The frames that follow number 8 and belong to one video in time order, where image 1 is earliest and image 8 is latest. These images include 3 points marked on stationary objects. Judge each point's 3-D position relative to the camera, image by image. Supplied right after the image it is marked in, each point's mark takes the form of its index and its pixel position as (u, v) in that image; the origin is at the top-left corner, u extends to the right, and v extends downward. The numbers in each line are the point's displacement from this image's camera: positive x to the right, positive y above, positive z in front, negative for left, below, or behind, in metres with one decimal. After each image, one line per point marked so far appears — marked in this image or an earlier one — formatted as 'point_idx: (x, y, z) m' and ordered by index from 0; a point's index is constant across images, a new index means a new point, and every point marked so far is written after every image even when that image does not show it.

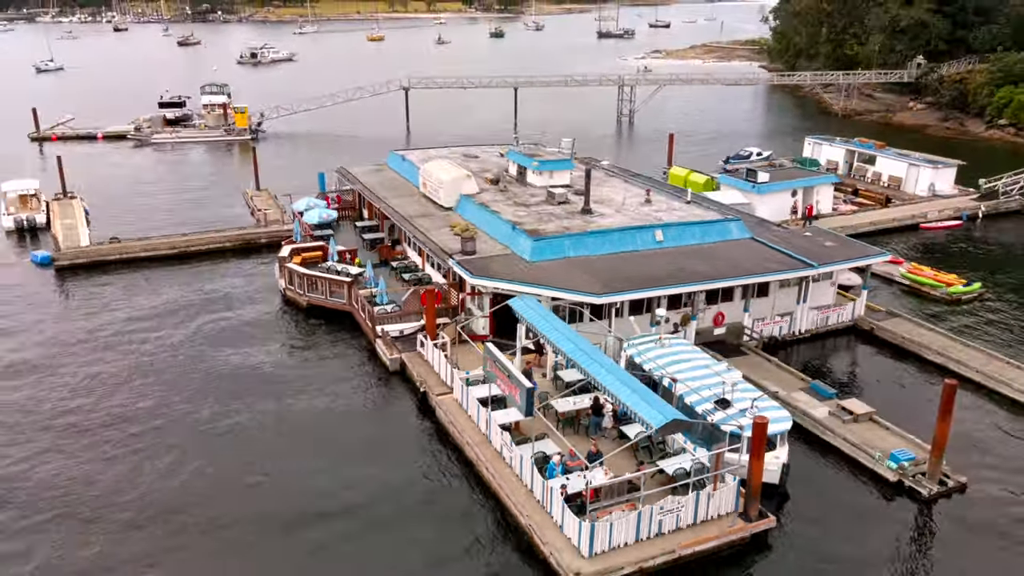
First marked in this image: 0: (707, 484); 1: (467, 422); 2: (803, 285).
0: (+2.4, -2.3, +10.7) m
1: (-0.6, -1.9, +12.8) m
2: (+5.4, 0.0, +15.7) m
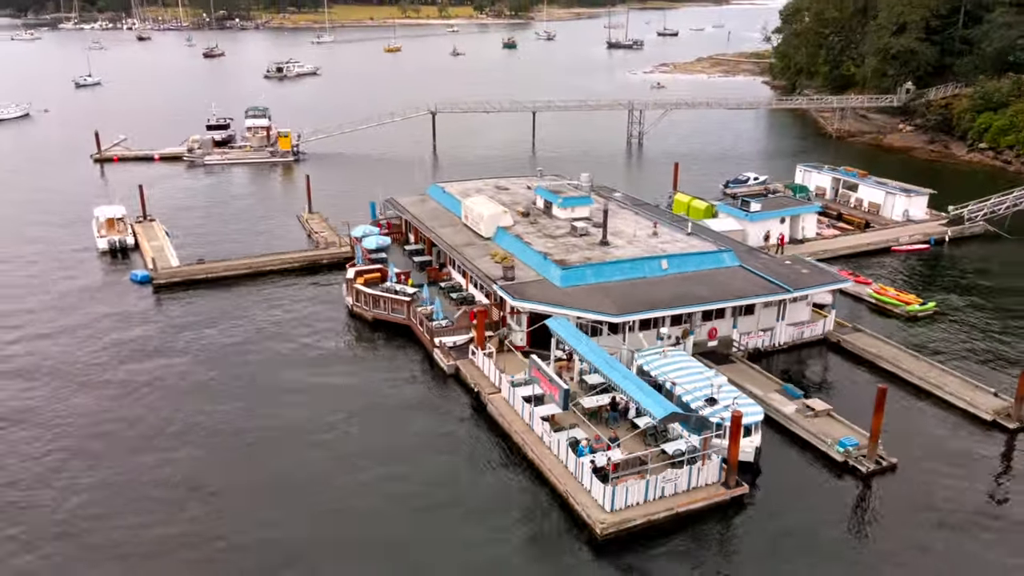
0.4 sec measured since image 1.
0: (+3.1, -2.7, +14.1) m
1: (+0.1, -2.3, +16.2) m
2: (+6.1, -0.4, +19.0) m
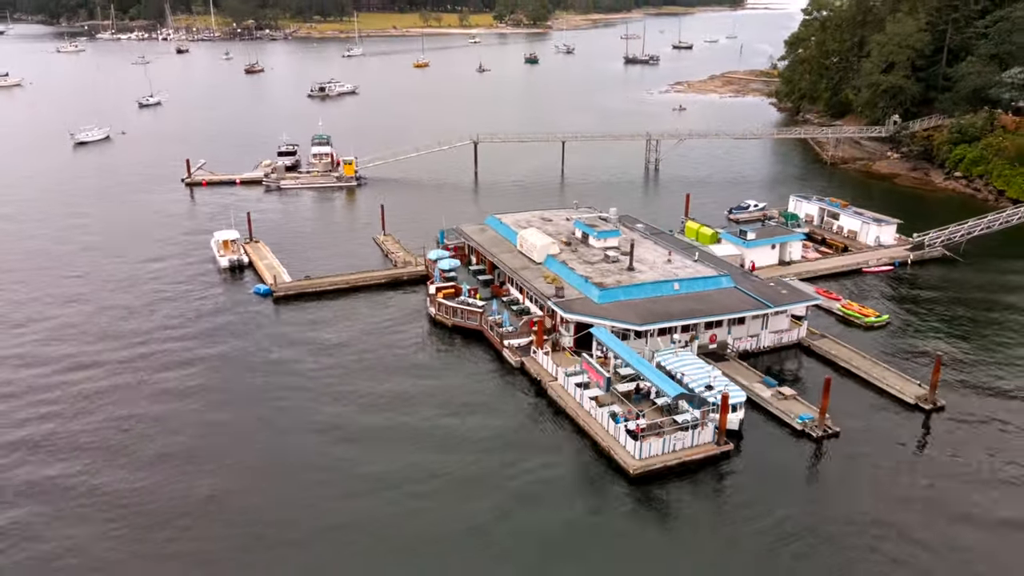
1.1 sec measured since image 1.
0: (+4.4, -3.2, +20.1) m
1: (+1.5, -2.8, +22.3) m
2: (+7.6, -0.9, +25.0) m
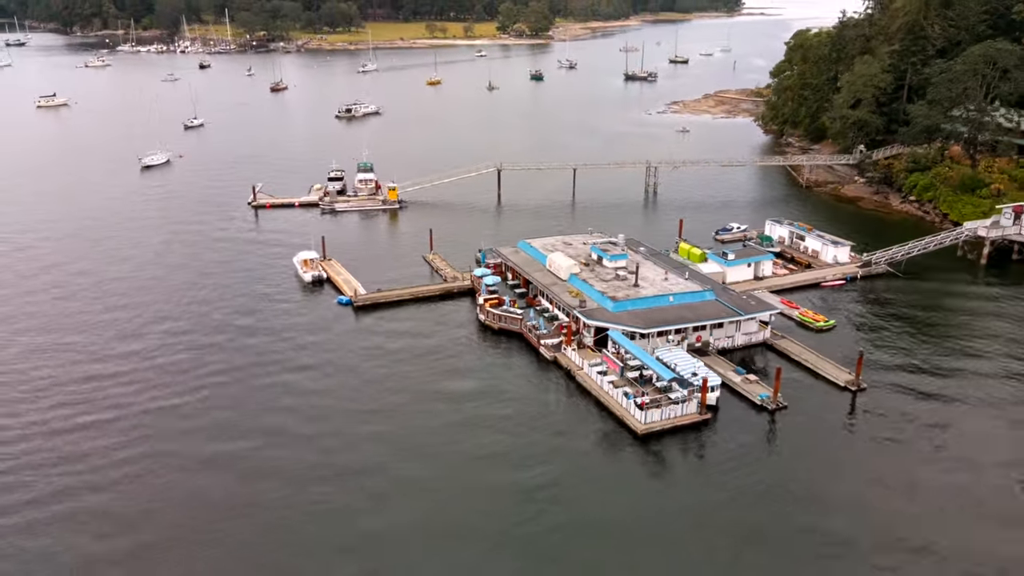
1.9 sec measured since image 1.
0: (+5.8, -3.7, +27.9) m
1: (+2.8, -3.3, +30.1) m
2: (+8.9, -1.4, +32.8) m
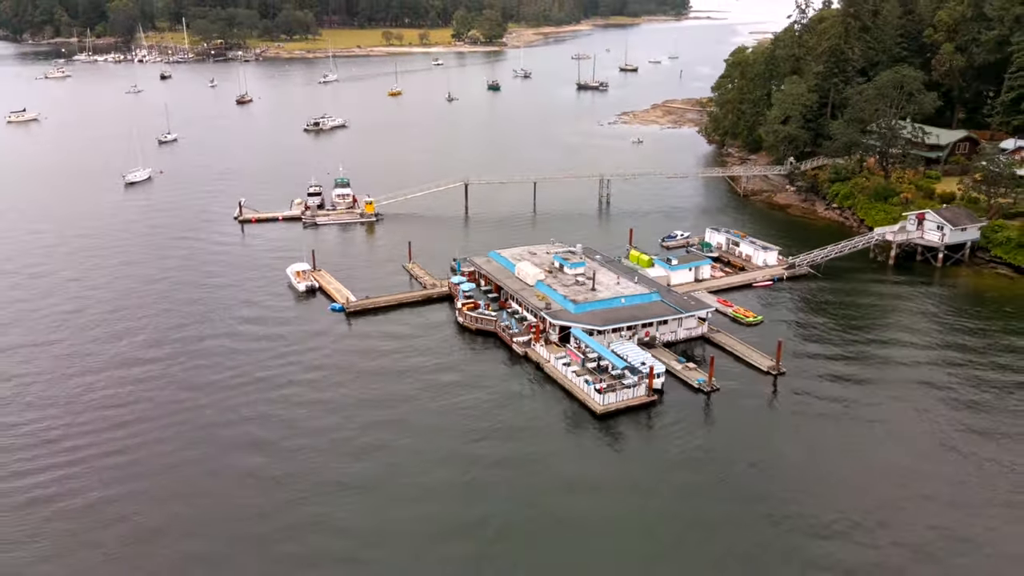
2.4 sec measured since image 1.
0: (+5.0, -3.9, +33.5) m
1: (+1.9, -3.5, +35.6) m
2: (+7.8, -1.5, +38.6) m
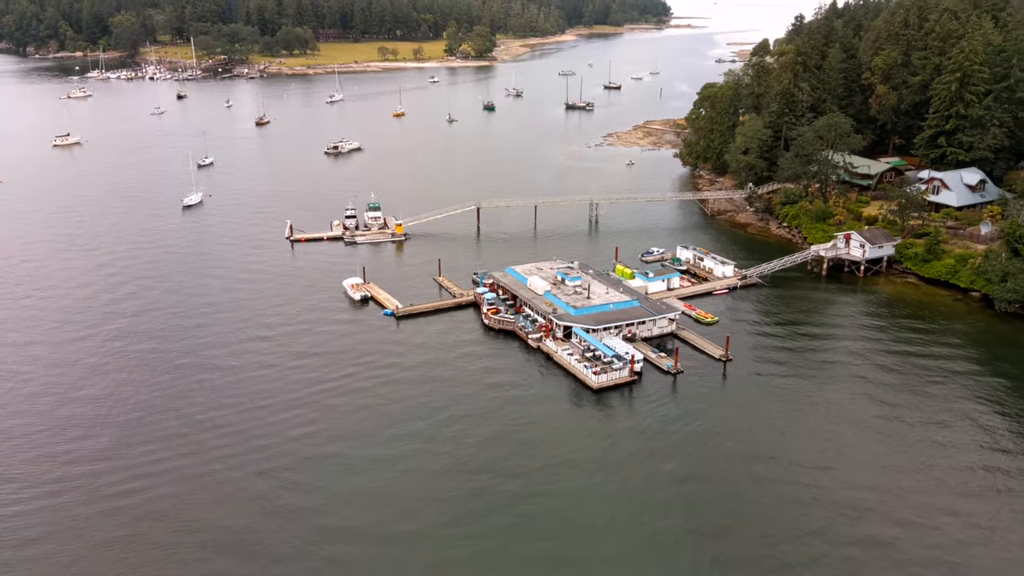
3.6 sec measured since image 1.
0: (+6.0, -4.4, +45.6) m
1: (+2.9, -4.0, +47.6) m
2: (+8.7, -2.0, +50.7) m
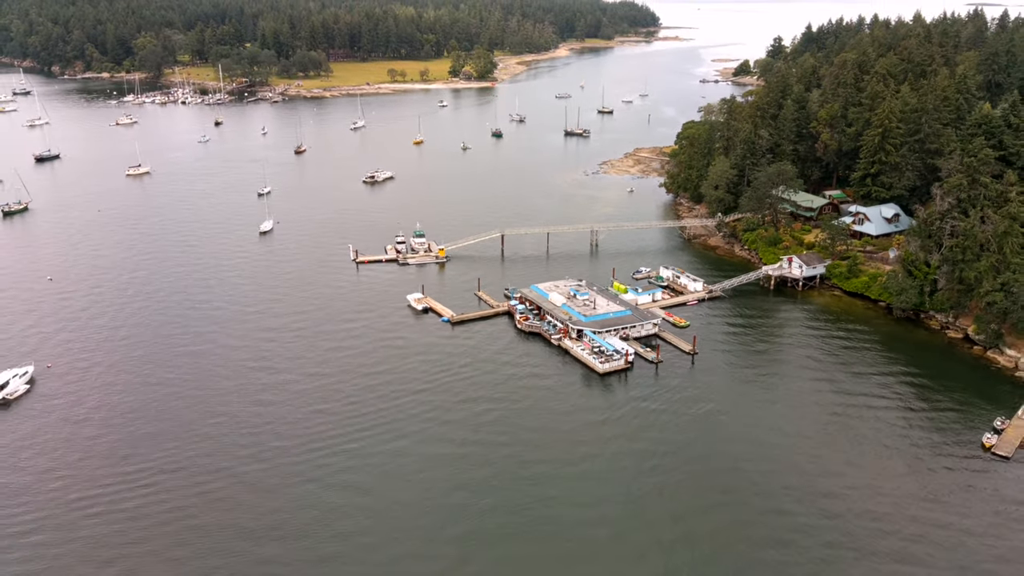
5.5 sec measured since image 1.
0: (+8.3, -5.5, +64.5) m
1: (+5.1, -5.2, +66.5) m
2: (+10.9, -3.1, +69.7) m
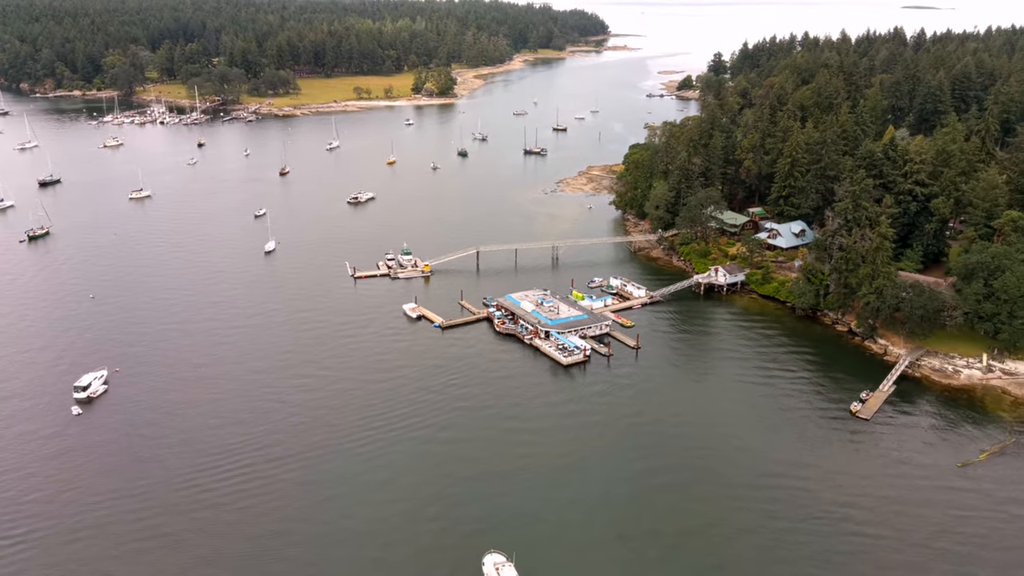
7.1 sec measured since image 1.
0: (+6.5, -6.4, +81.4) m
1: (+3.3, -6.2, +83.2) m
2: (+8.8, -4.0, +86.7) m
